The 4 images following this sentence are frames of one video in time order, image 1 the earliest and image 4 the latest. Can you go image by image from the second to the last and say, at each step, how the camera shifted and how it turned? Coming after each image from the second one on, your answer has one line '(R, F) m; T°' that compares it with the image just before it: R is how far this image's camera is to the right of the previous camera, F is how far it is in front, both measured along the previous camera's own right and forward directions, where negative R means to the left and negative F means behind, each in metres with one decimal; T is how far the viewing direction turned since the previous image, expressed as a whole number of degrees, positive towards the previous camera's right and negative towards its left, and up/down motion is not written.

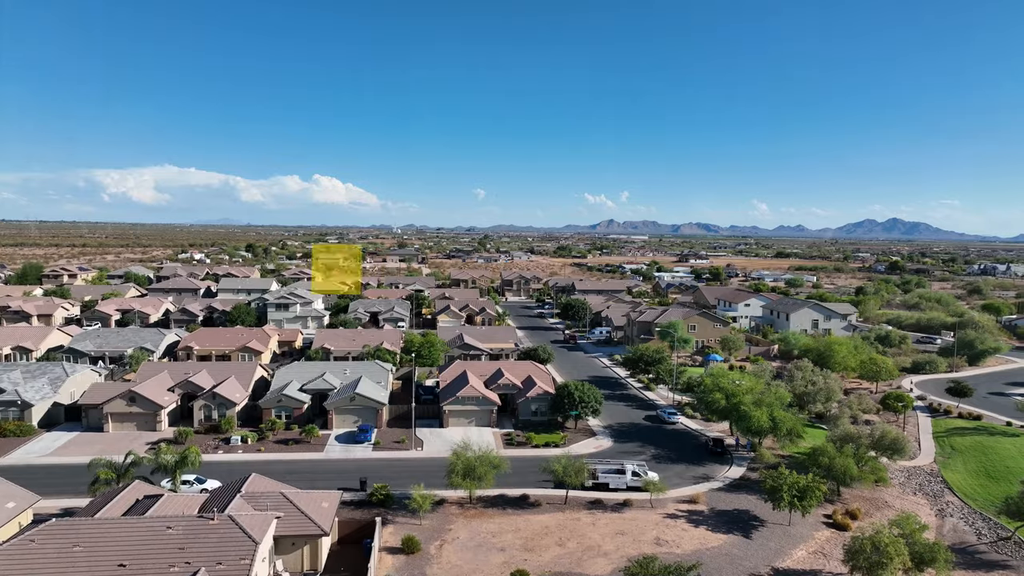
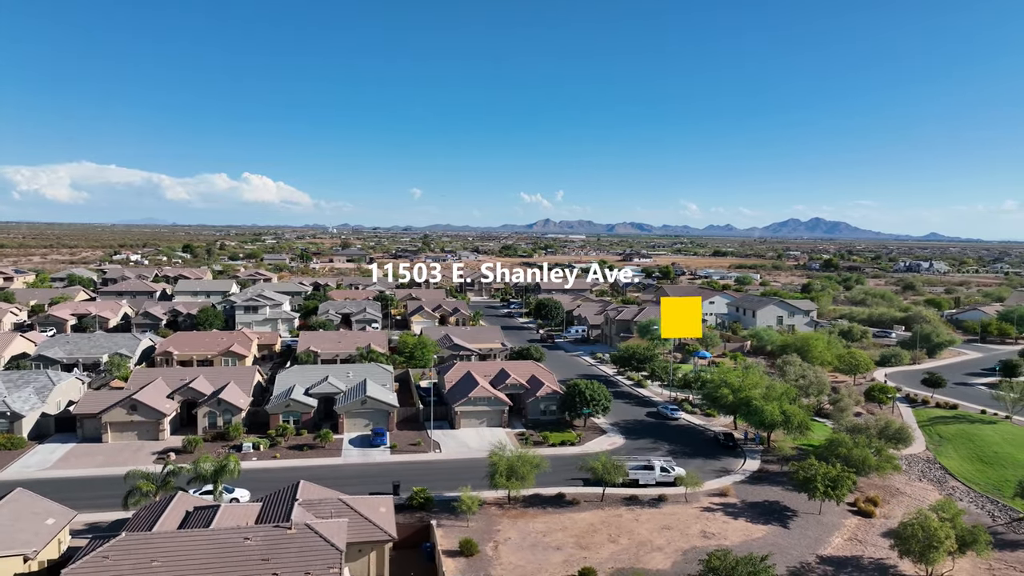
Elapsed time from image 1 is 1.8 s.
(-4.0, +0.1) m; +5°
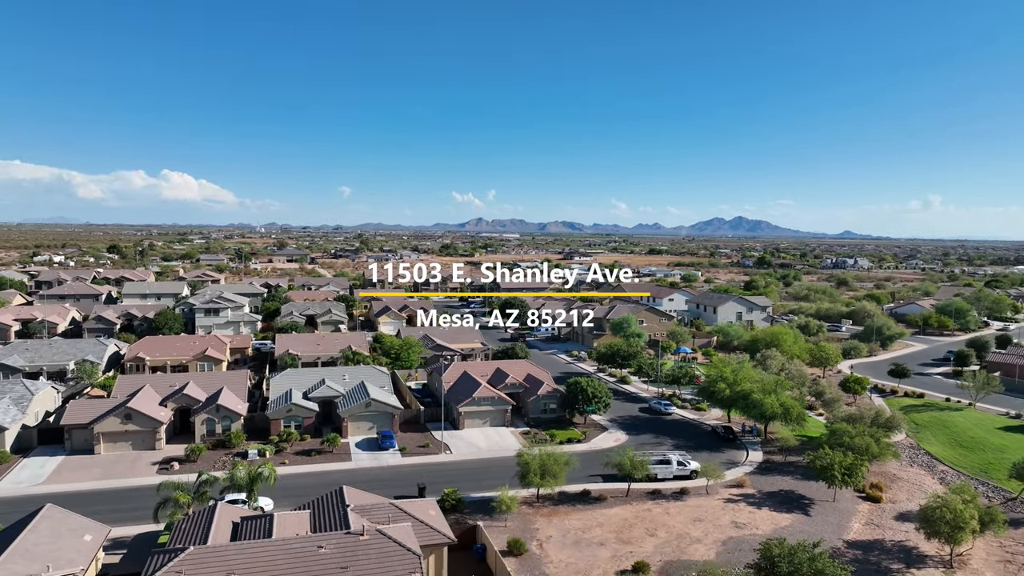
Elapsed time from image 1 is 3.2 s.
(-3.8, +0.1) m; +5°
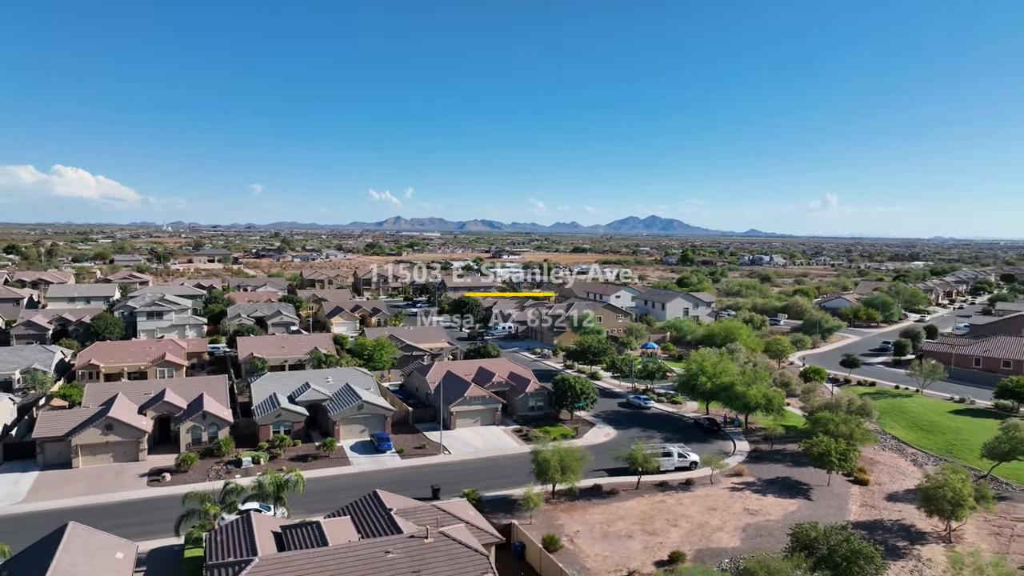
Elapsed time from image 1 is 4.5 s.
(-3.8, +0.1) m; +6°
